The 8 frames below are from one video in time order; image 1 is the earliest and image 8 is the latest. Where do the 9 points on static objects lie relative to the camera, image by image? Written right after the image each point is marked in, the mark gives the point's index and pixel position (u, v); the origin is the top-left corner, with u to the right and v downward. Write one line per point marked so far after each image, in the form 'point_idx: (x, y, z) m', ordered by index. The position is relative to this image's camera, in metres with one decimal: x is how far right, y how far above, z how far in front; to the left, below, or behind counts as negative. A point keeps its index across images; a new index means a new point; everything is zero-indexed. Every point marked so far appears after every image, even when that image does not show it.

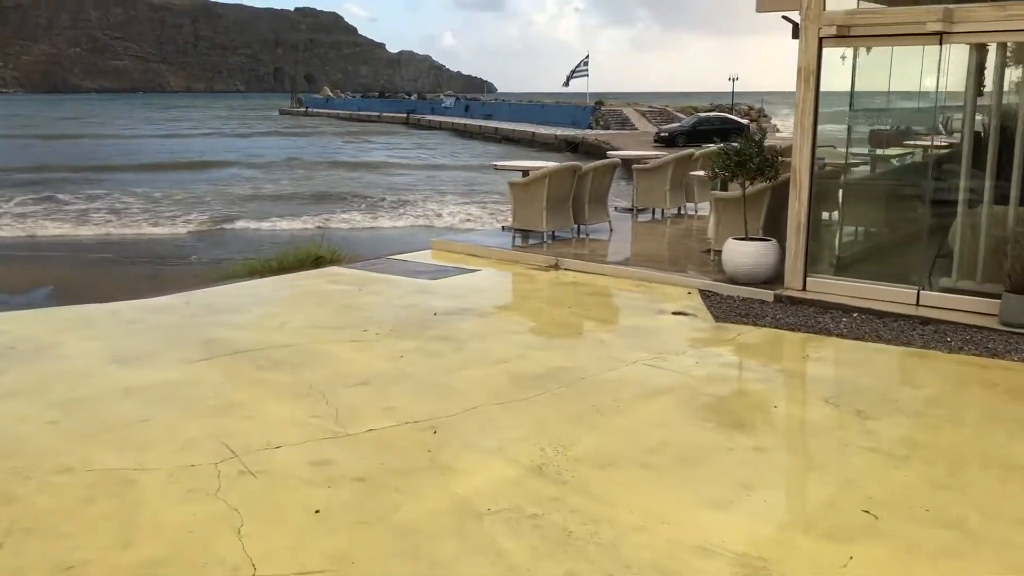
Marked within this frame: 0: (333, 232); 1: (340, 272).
0: (-2.8, +0.8, +14.3) m
1: (-1.5, +0.1, +8.3) m
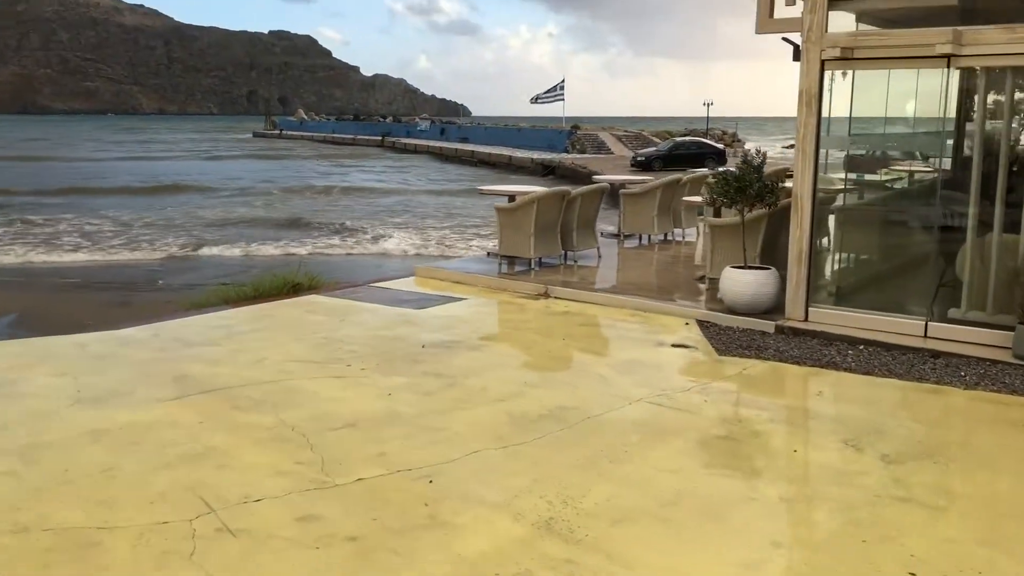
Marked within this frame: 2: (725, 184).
0: (-3.0, +0.4, +14.0) m
1: (-1.6, -0.1, +7.9) m
2: (+1.5, +0.7, +6.6) m
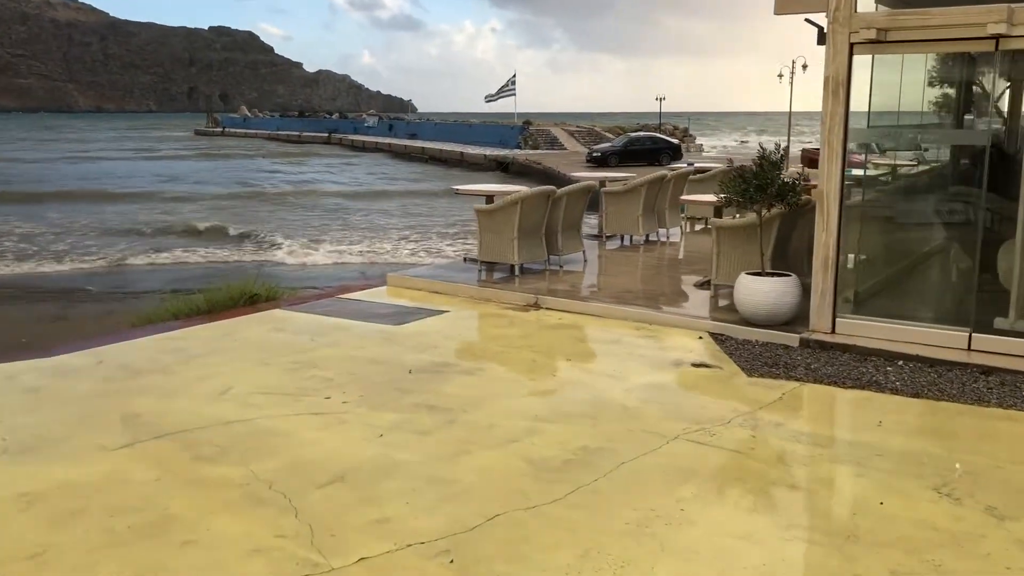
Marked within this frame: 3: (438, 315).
0: (-3.5, +0.3, +13.1) m
1: (-1.7, -0.2, +7.1) m
2: (+1.5, +0.7, +5.9) m
3: (-0.6, -0.2, +7.1) m
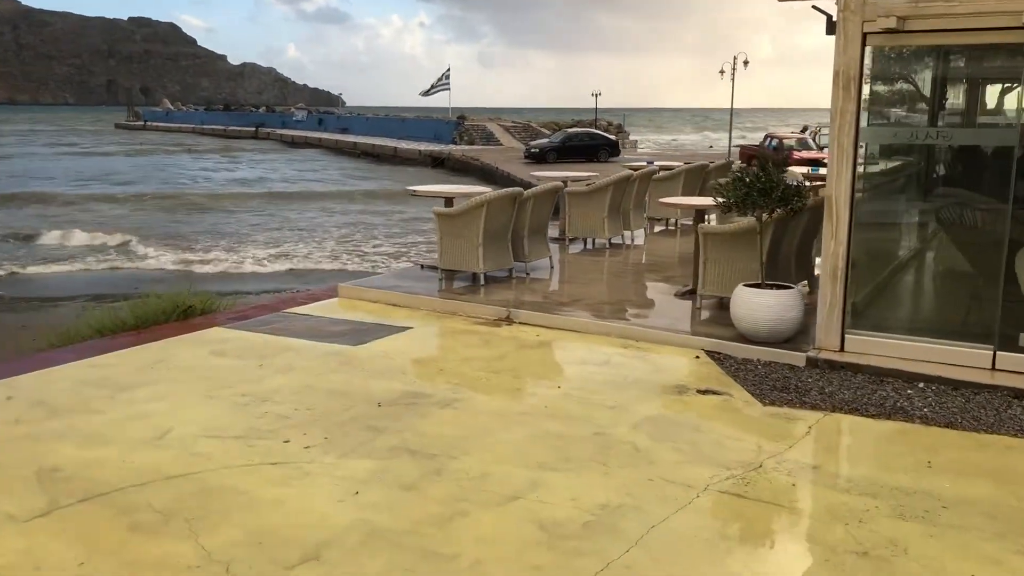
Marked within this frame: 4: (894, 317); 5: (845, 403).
0: (-4.1, +0.2, +12.1) m
1: (-1.9, -0.3, +6.3) m
2: (+1.3, +0.6, +5.4) m
3: (-0.8, -0.3, +6.4) m
4: (+2.2, -0.2, +5.3) m
5: (+1.7, -0.6, +4.8) m
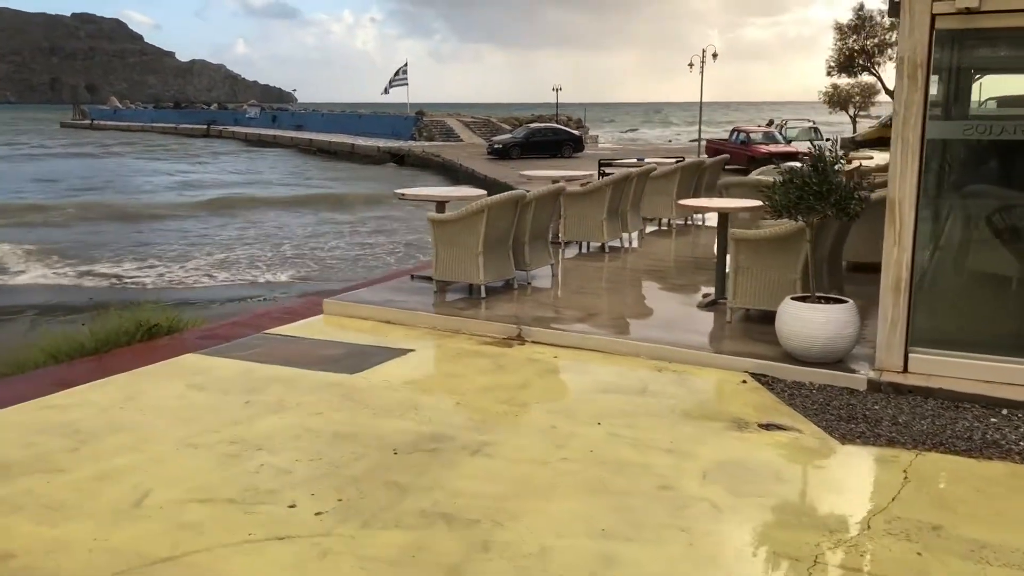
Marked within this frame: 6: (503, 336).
0: (-4.3, +0.1, +11.3) m
1: (-1.9, -0.5, +5.6) m
2: (+1.4, +0.5, +4.8) m
3: (-0.7, -0.4, +5.7) m
4: (+2.3, -0.2, +4.8) m
5: (+1.9, -0.7, +4.2) m
6: (-0.1, -0.3, +6.0) m
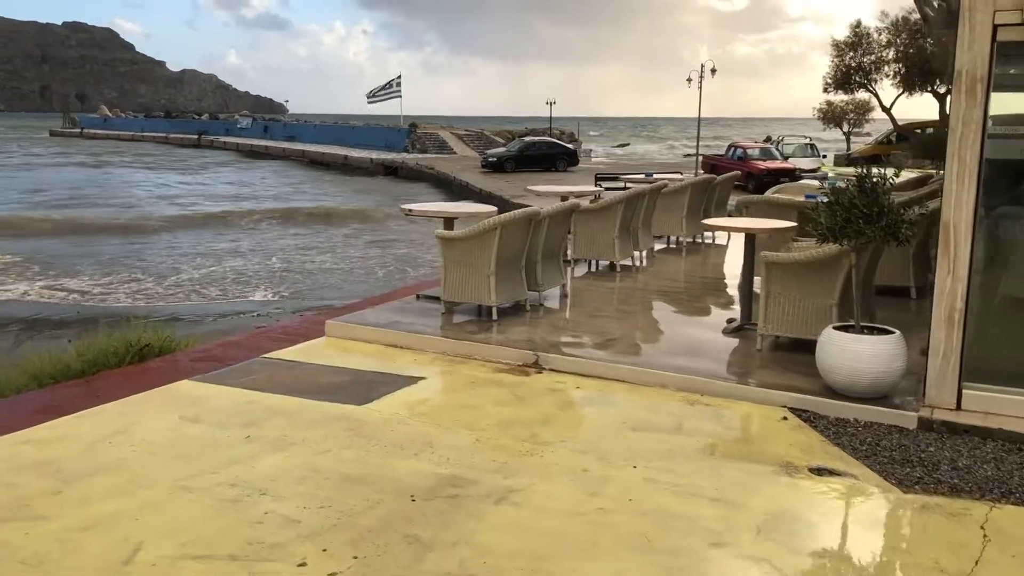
0: (-4.3, -0.1, +10.8) m
1: (-1.8, -0.6, +5.2) m
2: (+1.6, +0.4, +4.4) m
3: (-0.6, -0.5, +5.3) m
4: (+2.4, -0.4, +4.4) m
5: (+2.0, -0.8, +3.9) m
6: (0.0, -0.5, +5.6) m
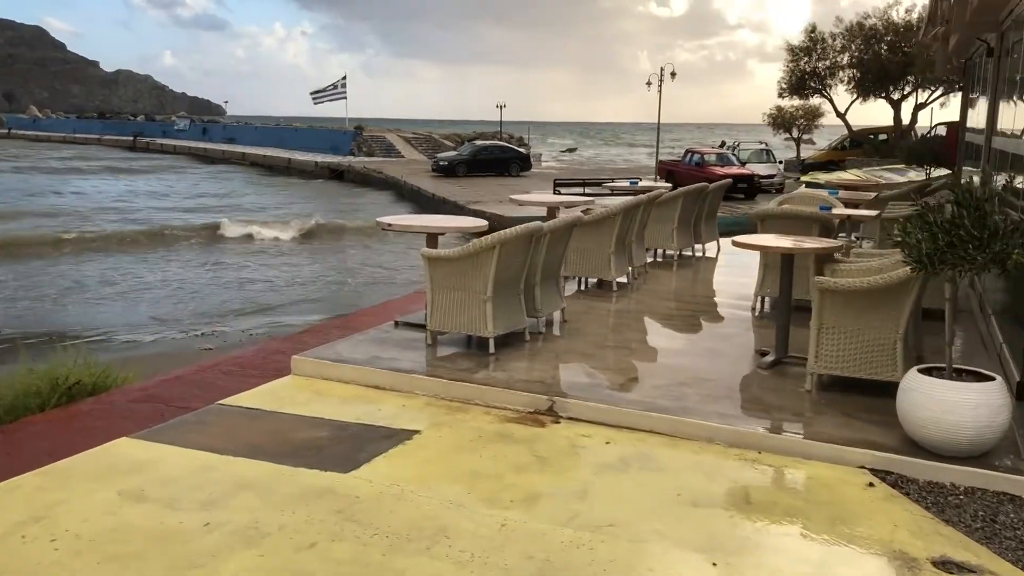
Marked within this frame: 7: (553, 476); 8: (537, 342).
0: (-4.5, -0.3, +9.7) m
1: (-1.7, -0.7, +4.2) m
2: (+1.7, +0.2, +3.6) m
3: (-0.5, -0.7, +4.4) m
4: (+2.5, -0.5, +3.7) m
5: (+2.1, -1.0, +3.1) m
6: (+0.1, -0.6, +4.7) m
7: (+0.2, -0.8, +3.9) m
8: (+0.2, -0.4, +6.0) m
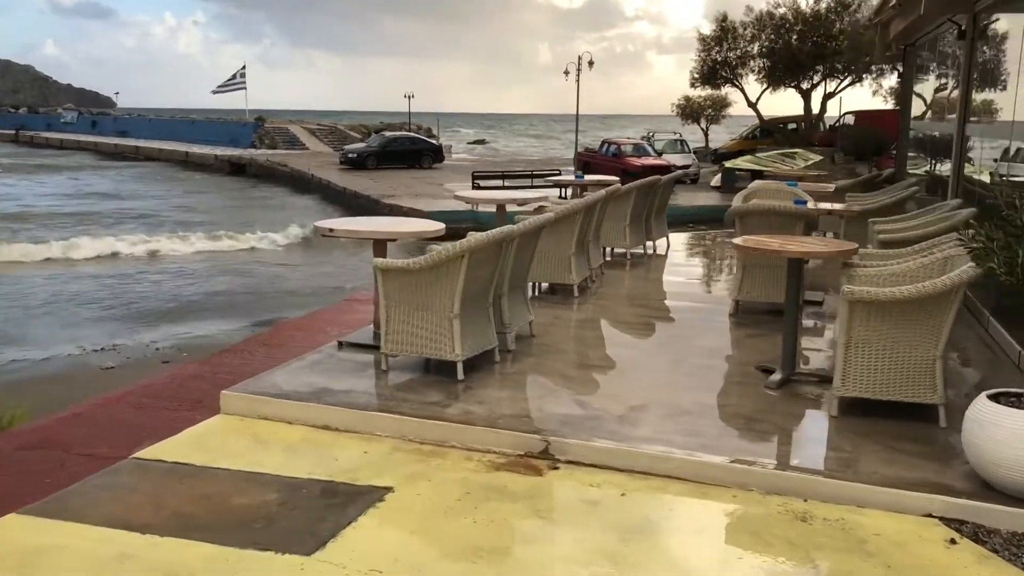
0: (-5.1, -0.5, +8.4) m
1: (-1.7, -0.9, +3.2) m
2: (+1.7, +0.2, +3.0) m
3: (-0.5, -0.8, +3.6) m
4: (+2.6, -0.6, +3.2) m
5: (+2.2, -1.0, +2.5) m
6: (0.0, -0.7, +4.0) m
7: (+0.2, -0.9, +3.1) m
8: (0.0, -0.4, +5.3) m
